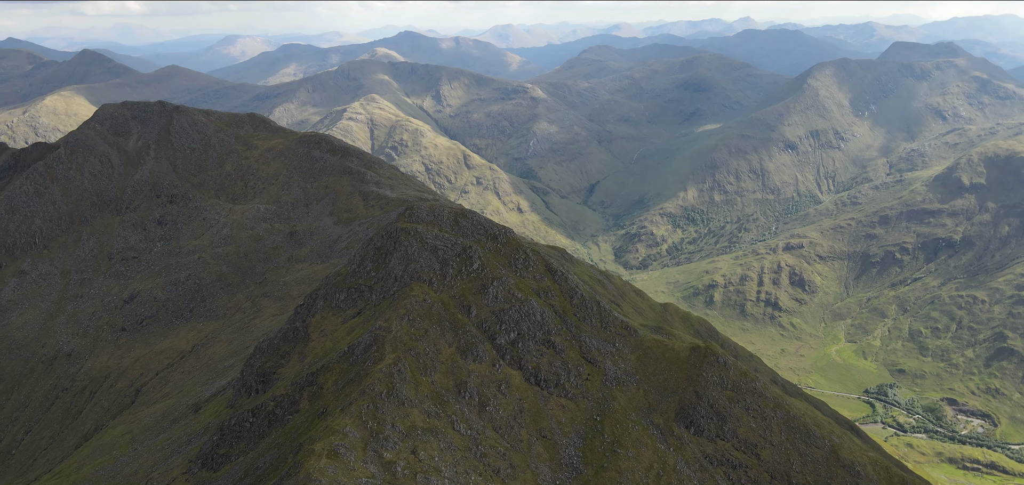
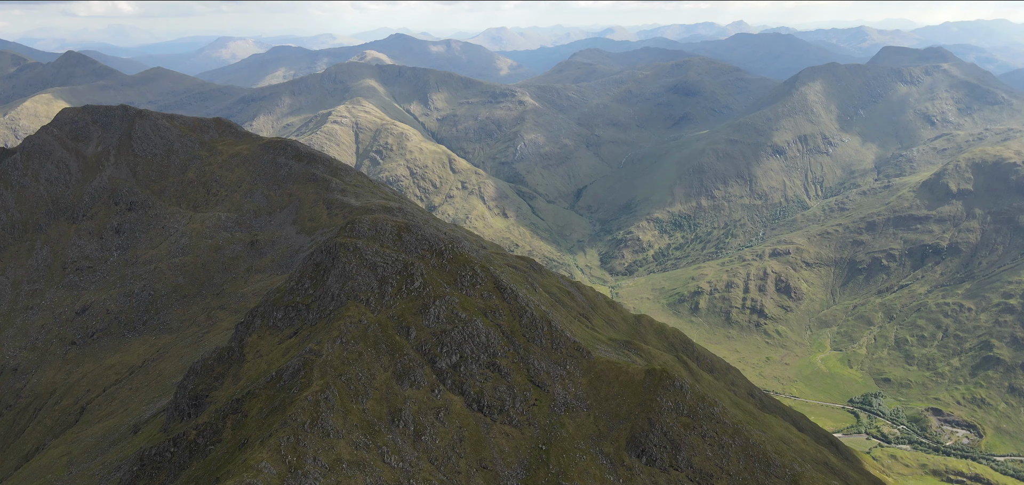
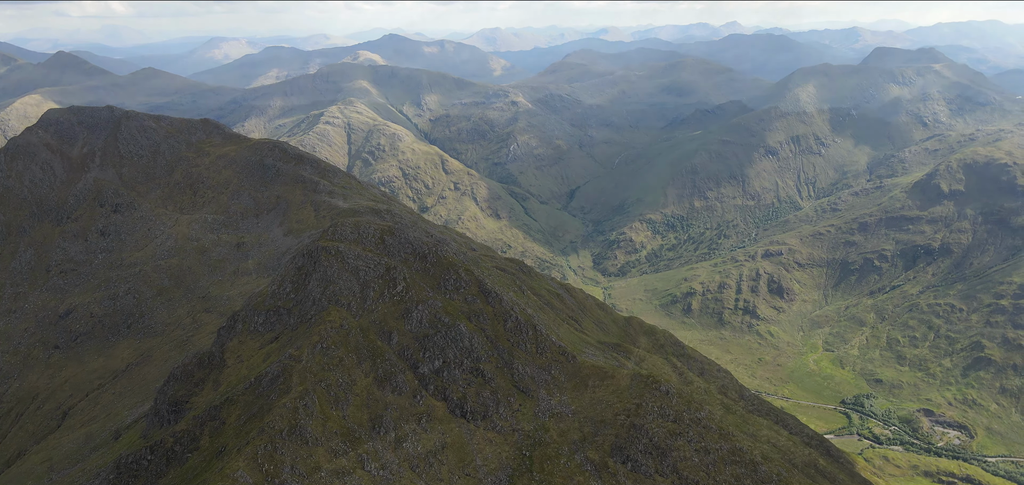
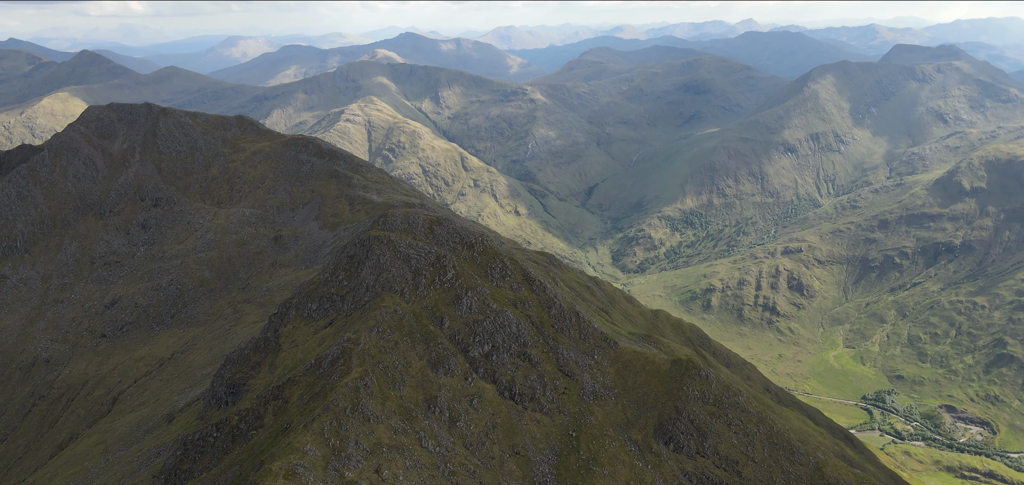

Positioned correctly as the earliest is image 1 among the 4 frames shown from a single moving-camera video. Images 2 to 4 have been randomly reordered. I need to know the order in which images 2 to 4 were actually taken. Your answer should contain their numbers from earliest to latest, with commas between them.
4, 2, 3
